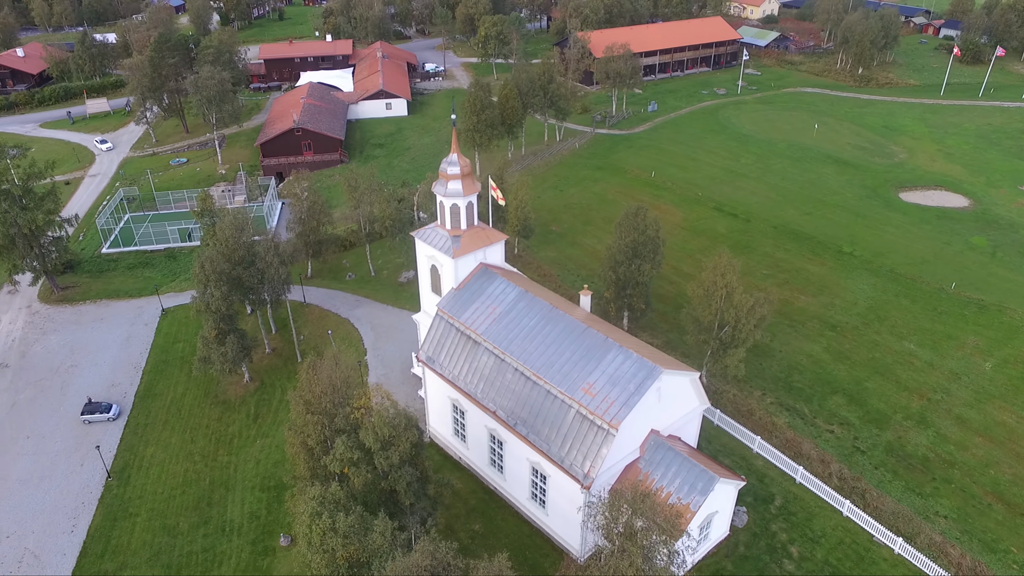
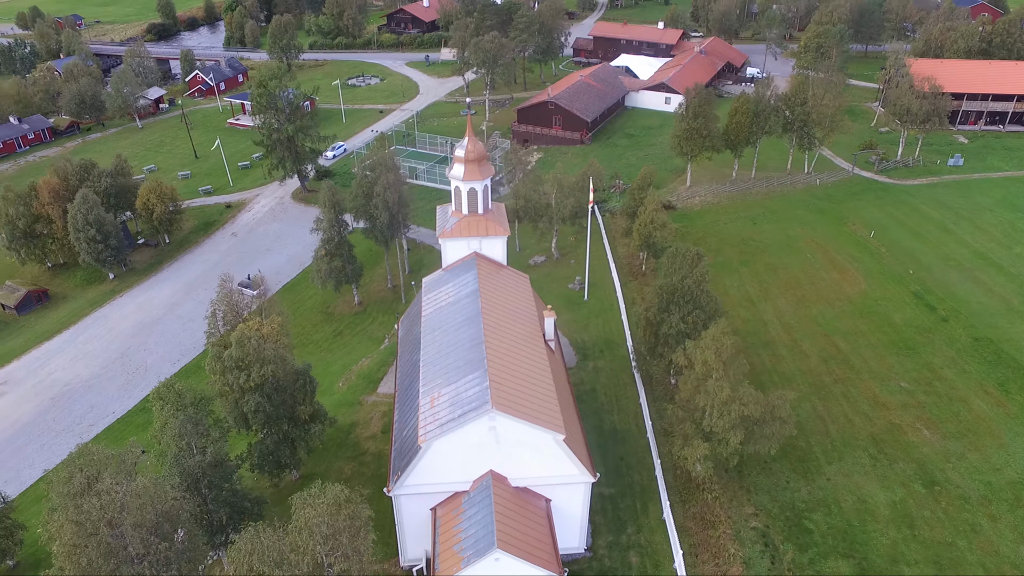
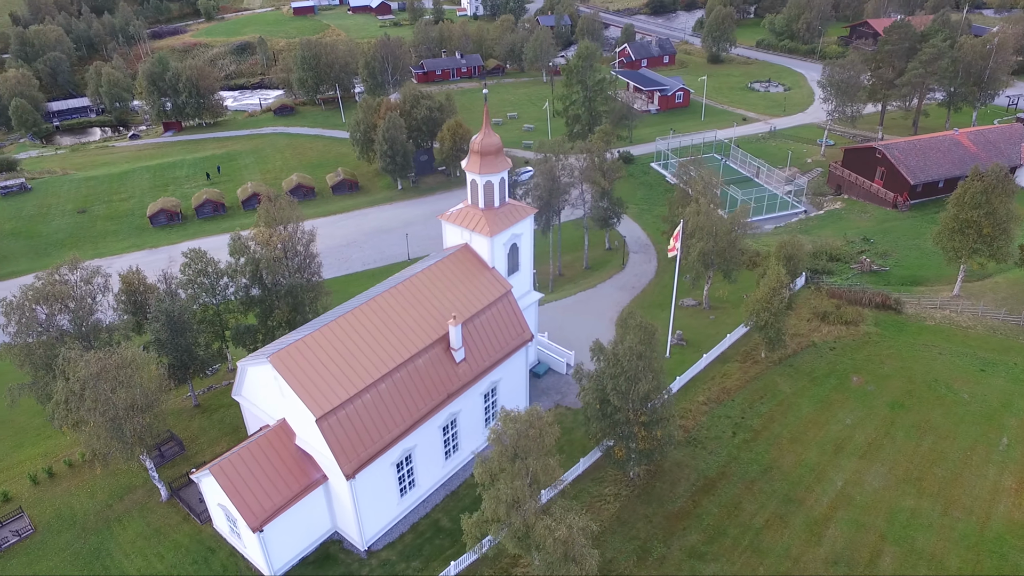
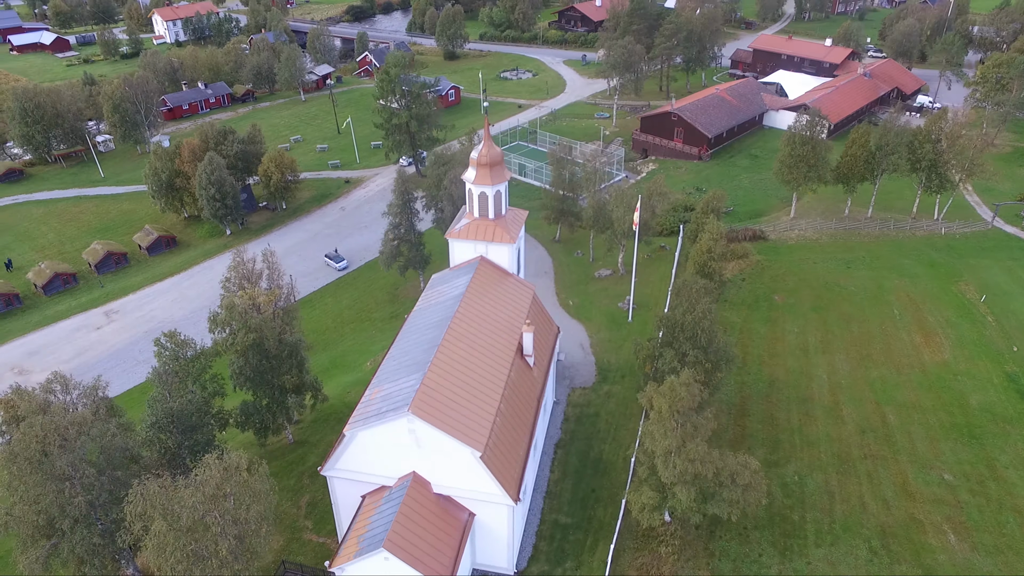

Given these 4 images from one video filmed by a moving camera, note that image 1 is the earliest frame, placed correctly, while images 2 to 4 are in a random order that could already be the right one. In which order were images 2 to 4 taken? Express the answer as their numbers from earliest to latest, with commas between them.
2, 4, 3
